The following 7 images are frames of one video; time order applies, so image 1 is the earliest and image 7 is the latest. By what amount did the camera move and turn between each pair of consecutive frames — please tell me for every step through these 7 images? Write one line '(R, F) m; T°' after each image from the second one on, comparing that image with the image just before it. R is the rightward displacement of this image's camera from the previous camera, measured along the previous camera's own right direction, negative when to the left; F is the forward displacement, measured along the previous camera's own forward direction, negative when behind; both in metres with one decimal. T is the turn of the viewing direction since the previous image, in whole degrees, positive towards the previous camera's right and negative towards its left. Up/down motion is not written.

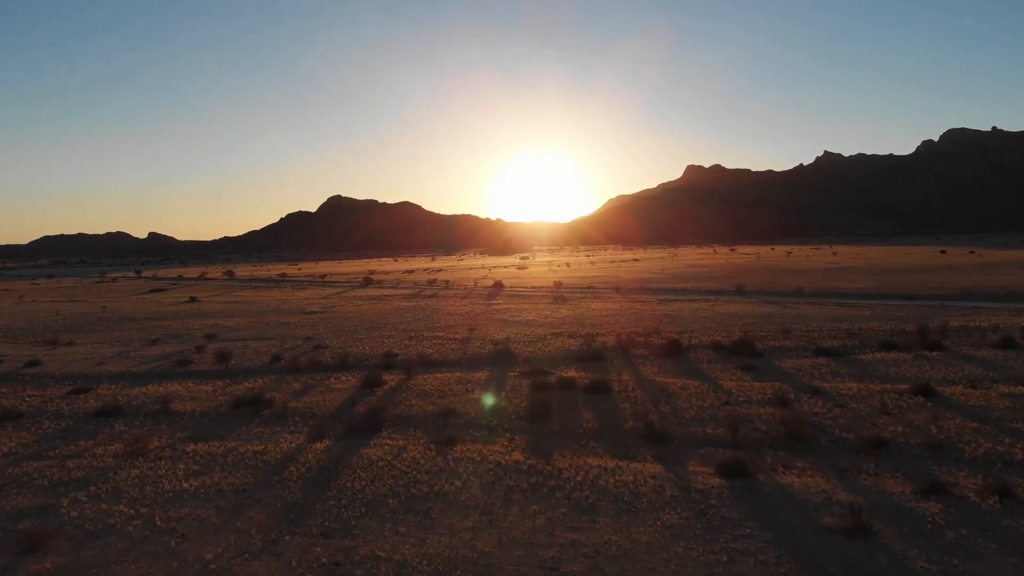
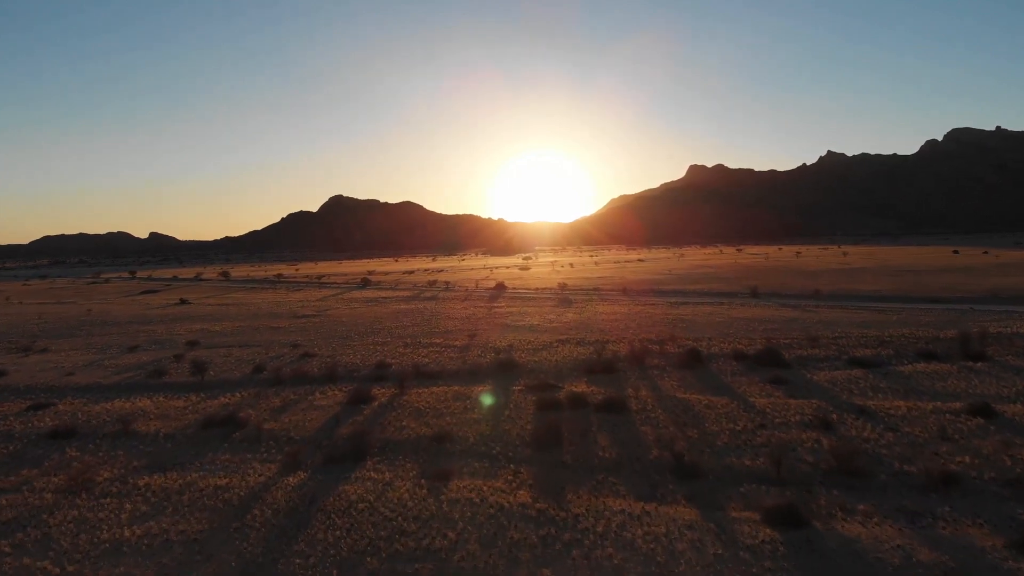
(-0.1, +2.5) m; 0°
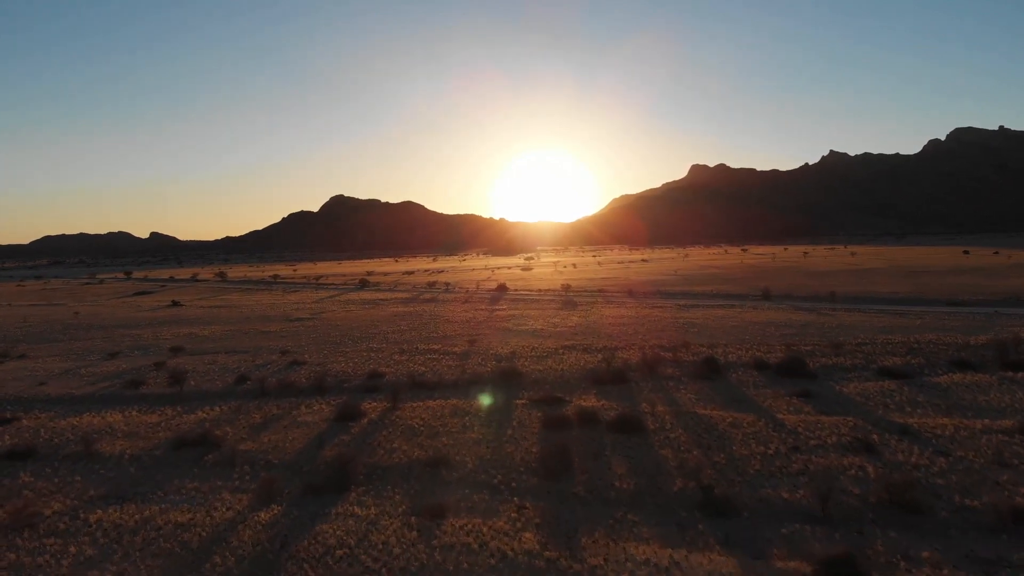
(-0.1, +1.9) m; 0°
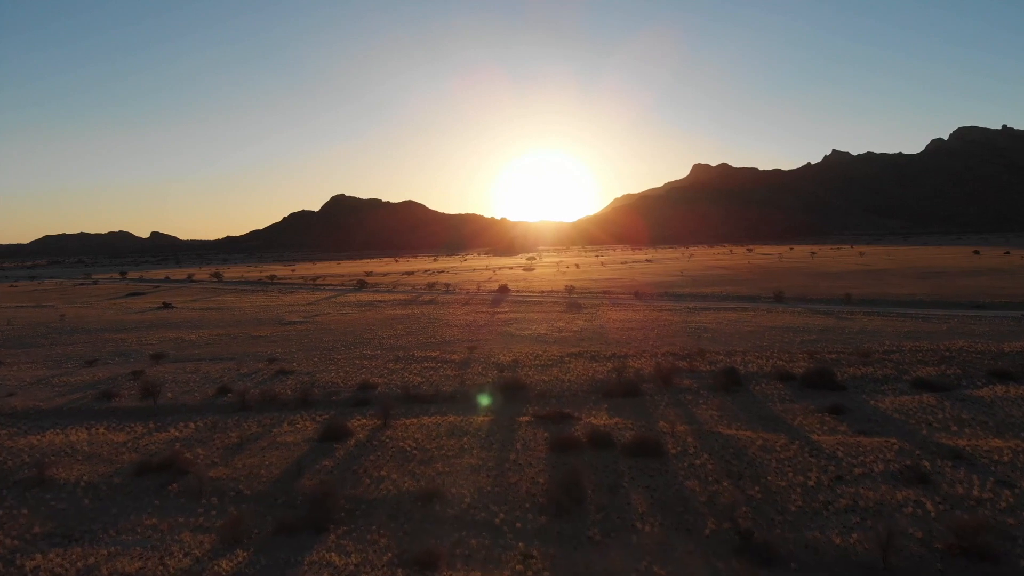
(-0.1, +1.9) m; 0°
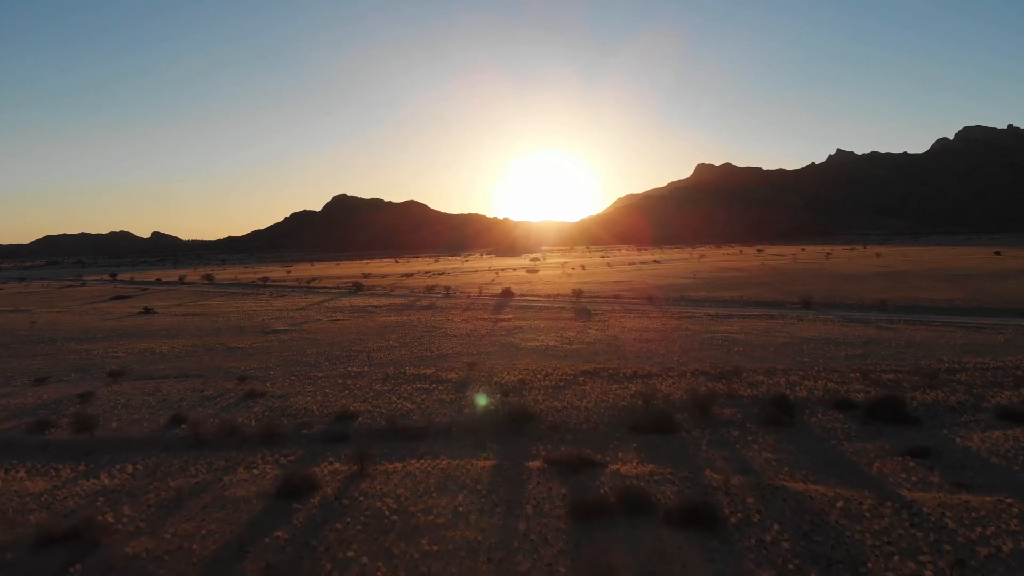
(-0.1, +3.6) m; 0°
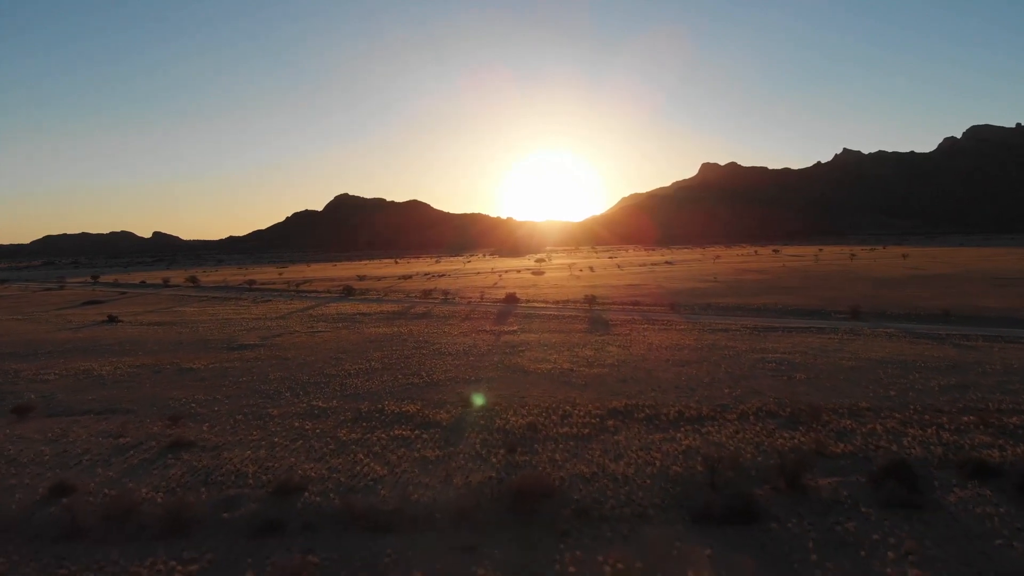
(-0.1, +5.4) m; 0°
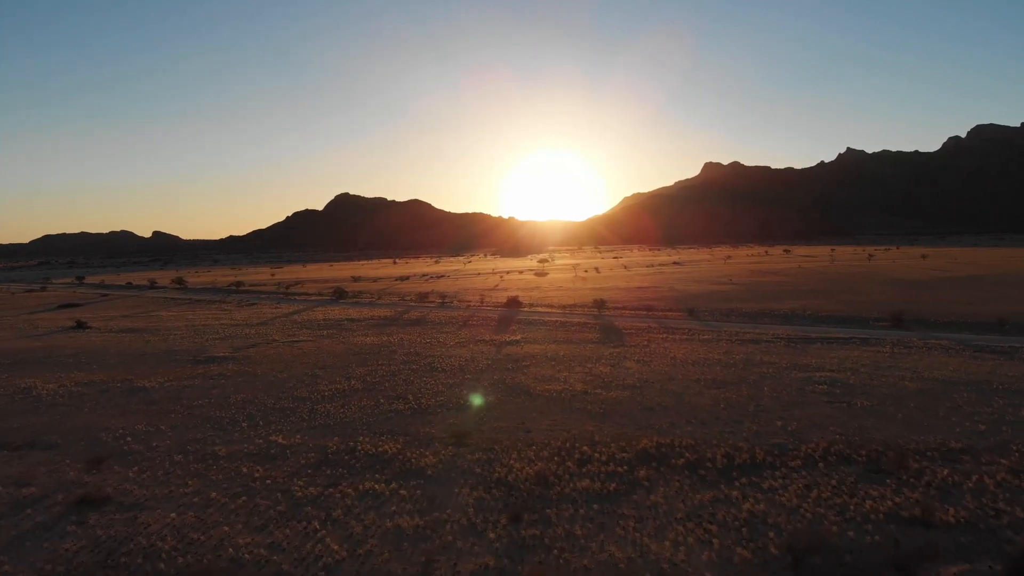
(-0.1, +3.7) m; 0°
